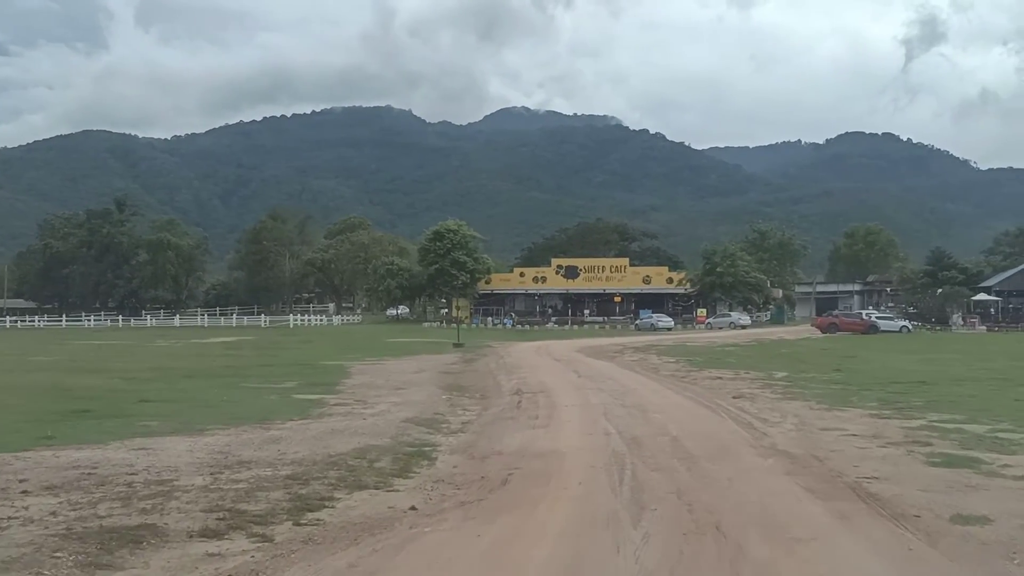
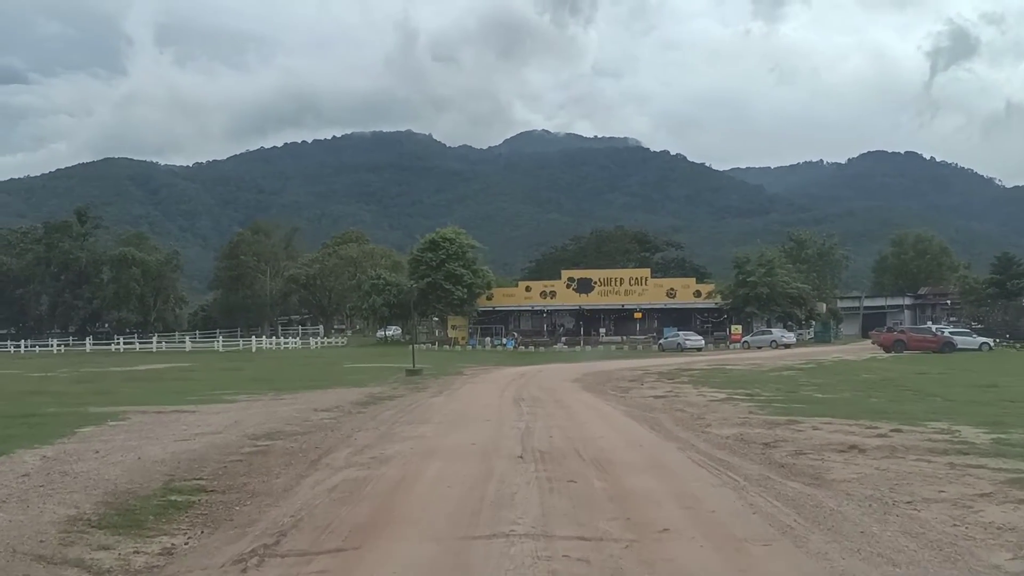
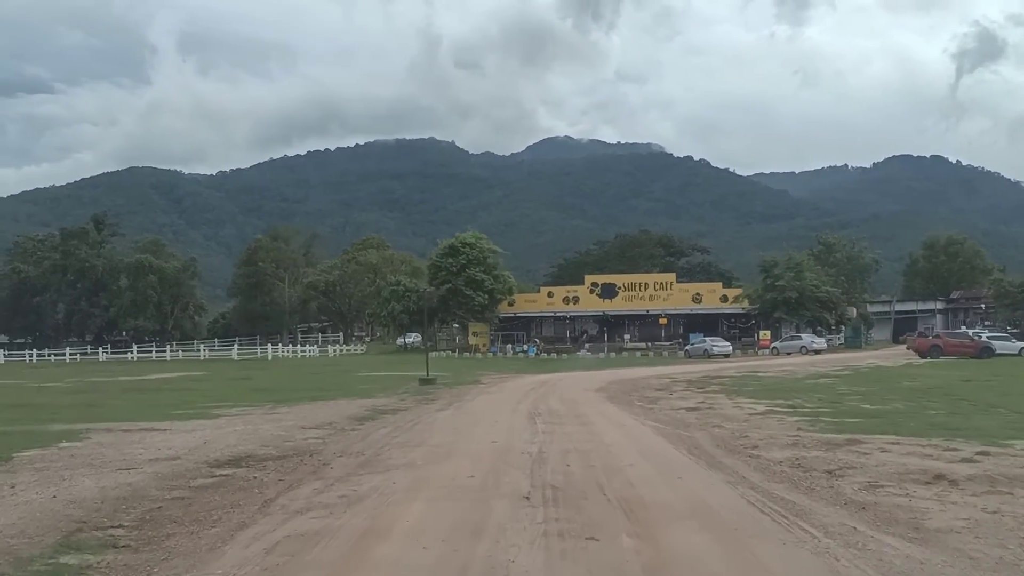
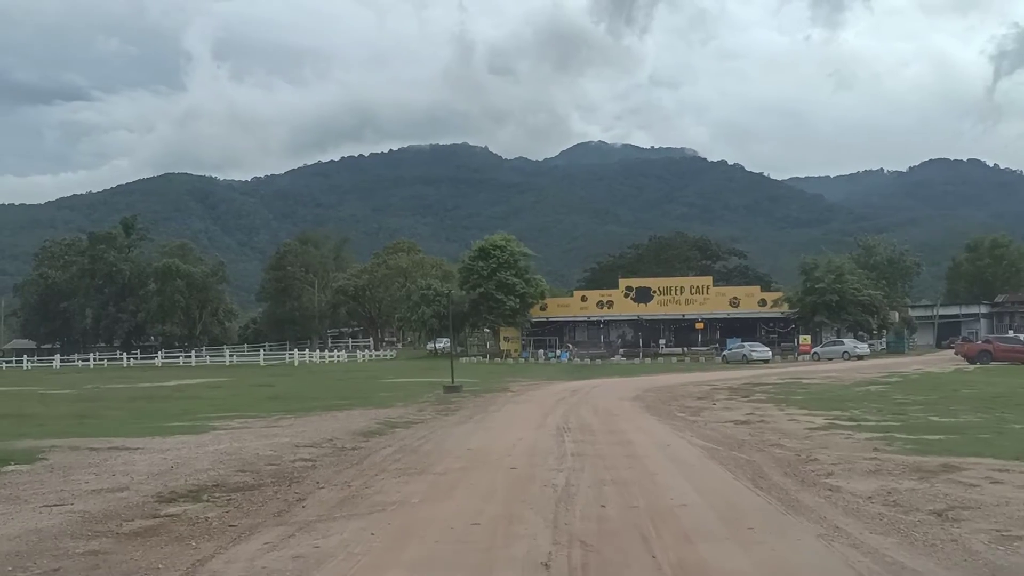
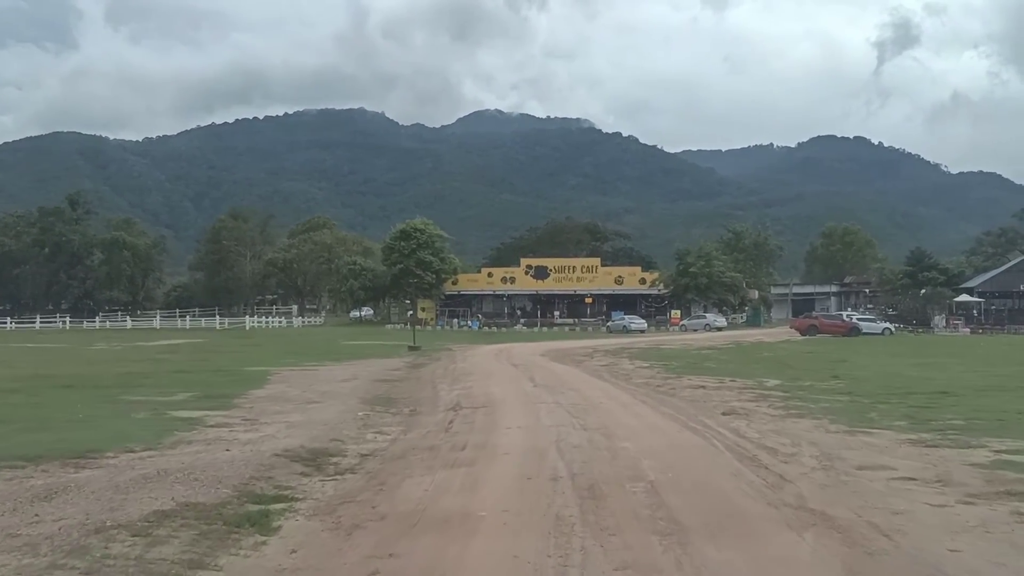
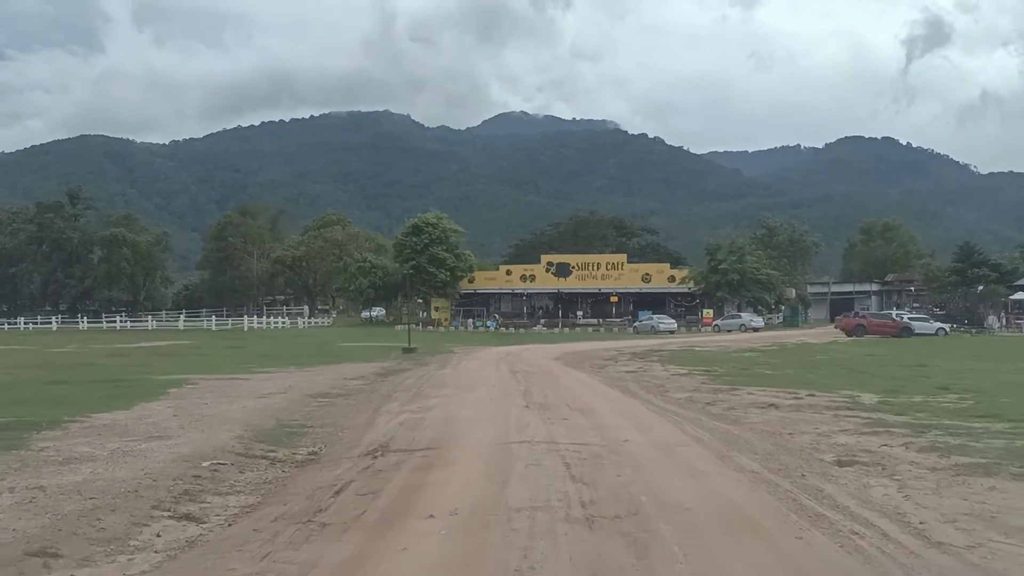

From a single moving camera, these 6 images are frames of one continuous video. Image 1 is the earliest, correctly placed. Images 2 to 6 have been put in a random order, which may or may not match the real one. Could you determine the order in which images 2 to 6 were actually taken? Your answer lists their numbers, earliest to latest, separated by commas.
5, 6, 2, 3, 4
